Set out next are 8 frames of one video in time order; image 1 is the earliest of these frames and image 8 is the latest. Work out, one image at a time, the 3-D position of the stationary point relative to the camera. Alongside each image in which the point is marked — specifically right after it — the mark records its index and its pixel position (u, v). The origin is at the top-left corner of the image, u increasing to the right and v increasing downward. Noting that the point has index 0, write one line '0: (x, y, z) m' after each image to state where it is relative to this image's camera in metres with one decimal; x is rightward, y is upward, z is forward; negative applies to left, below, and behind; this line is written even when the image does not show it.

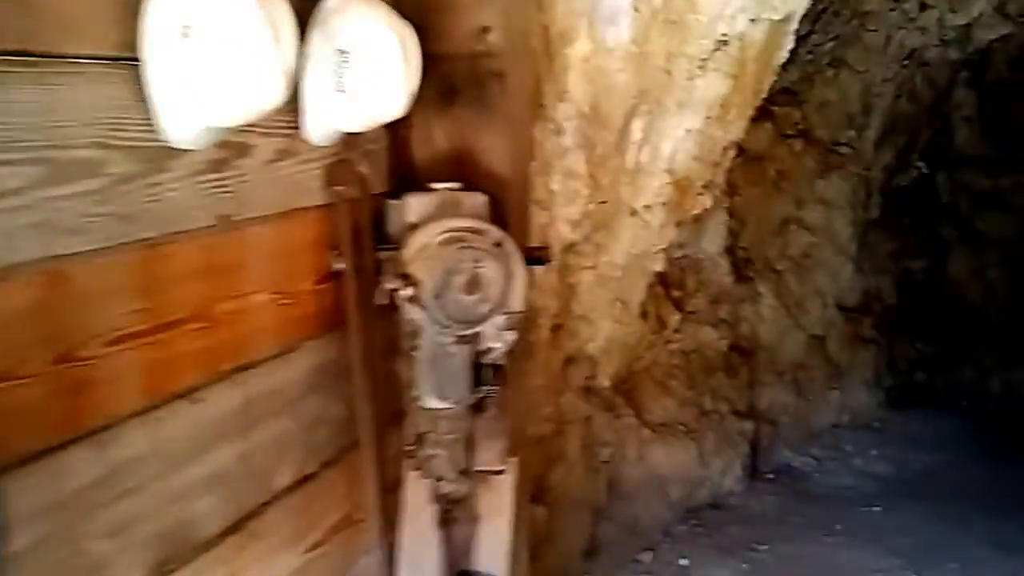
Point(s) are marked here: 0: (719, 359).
0: (+0.4, -0.2, +2.5) m
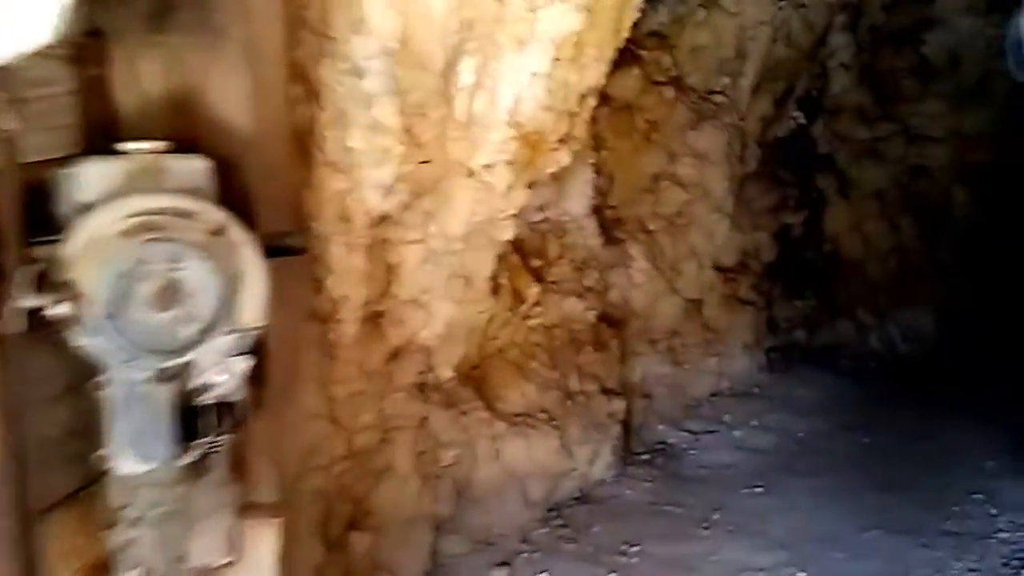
0: (+0.1, -0.1, +2.2) m
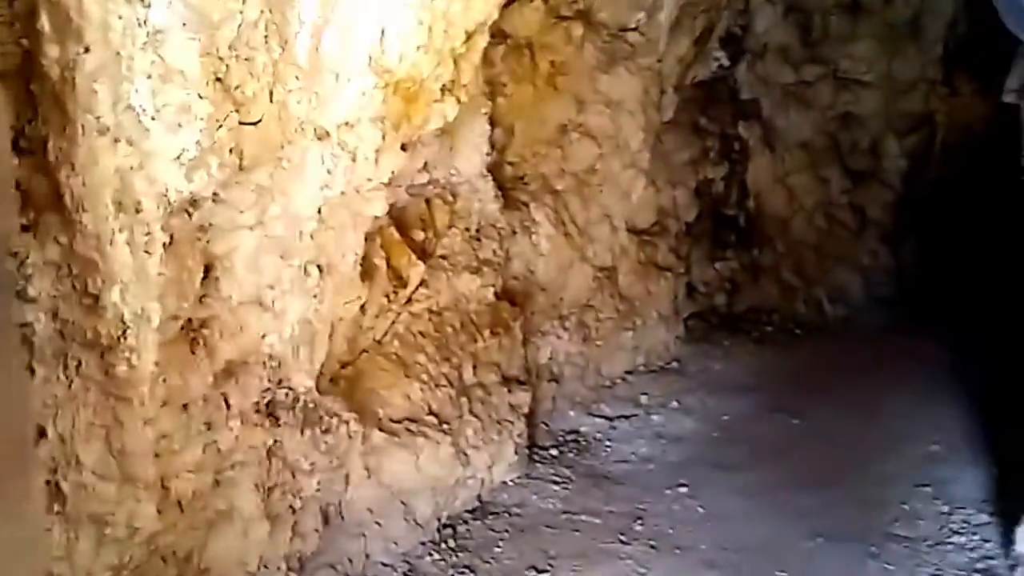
0: (0.0, 0.0, +1.9) m
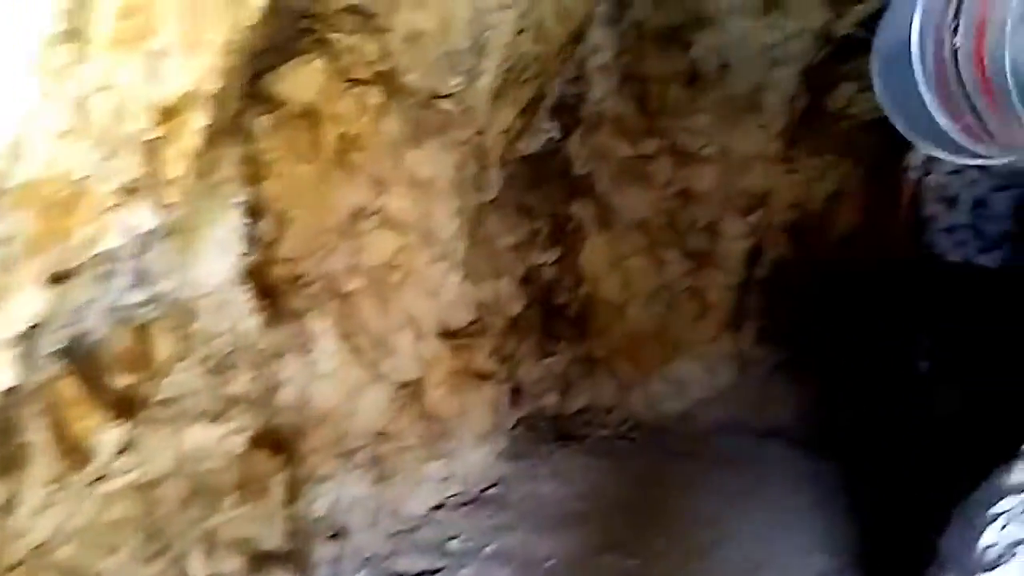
0: (-0.3, -0.2, +1.4) m
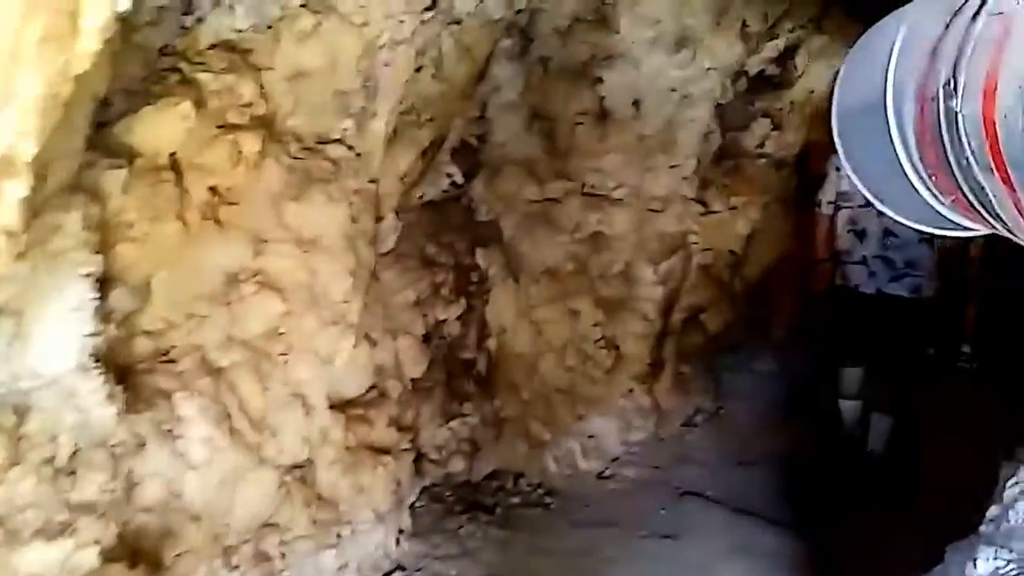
0: (-0.4, -0.3, +1.2) m
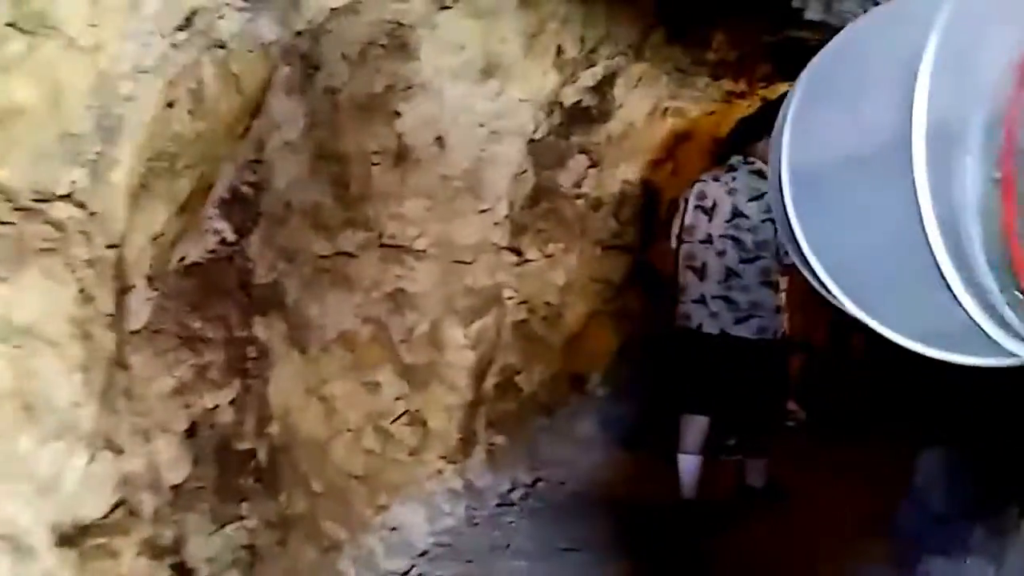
0: (-0.6, -0.4, +0.7) m
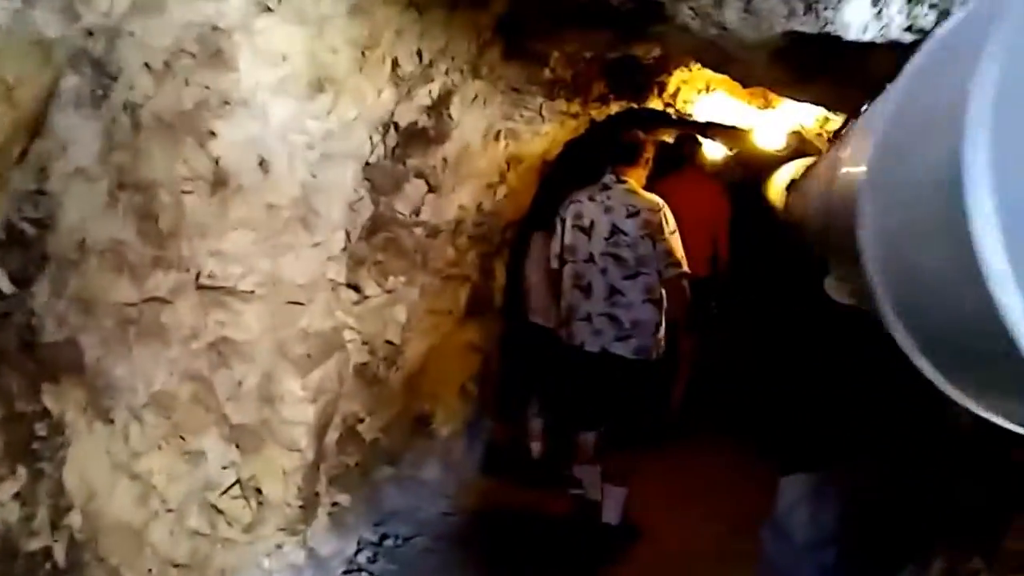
0: (-0.6, -0.5, +0.4) m
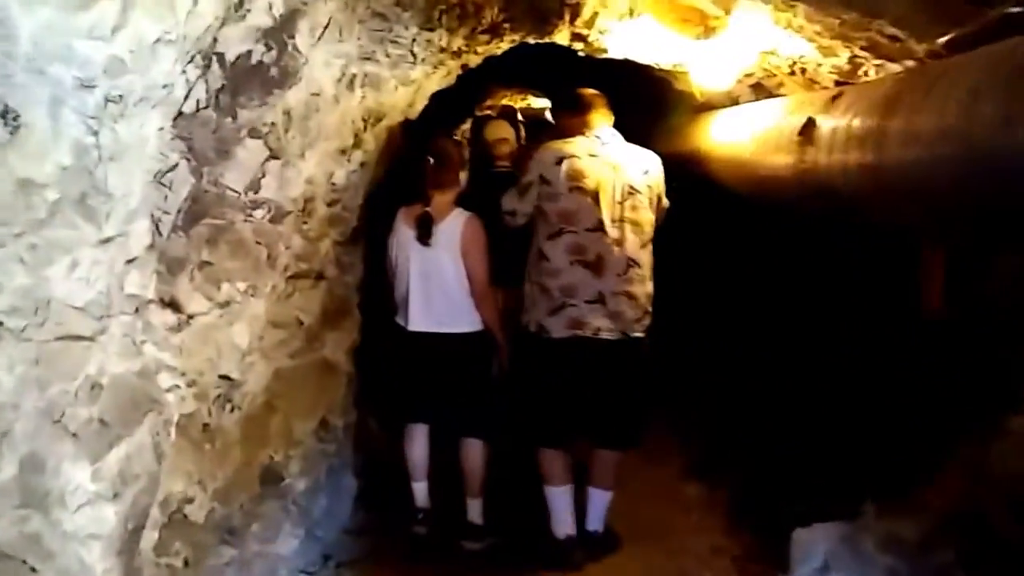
0: (-0.4, -0.6, -0.5) m
